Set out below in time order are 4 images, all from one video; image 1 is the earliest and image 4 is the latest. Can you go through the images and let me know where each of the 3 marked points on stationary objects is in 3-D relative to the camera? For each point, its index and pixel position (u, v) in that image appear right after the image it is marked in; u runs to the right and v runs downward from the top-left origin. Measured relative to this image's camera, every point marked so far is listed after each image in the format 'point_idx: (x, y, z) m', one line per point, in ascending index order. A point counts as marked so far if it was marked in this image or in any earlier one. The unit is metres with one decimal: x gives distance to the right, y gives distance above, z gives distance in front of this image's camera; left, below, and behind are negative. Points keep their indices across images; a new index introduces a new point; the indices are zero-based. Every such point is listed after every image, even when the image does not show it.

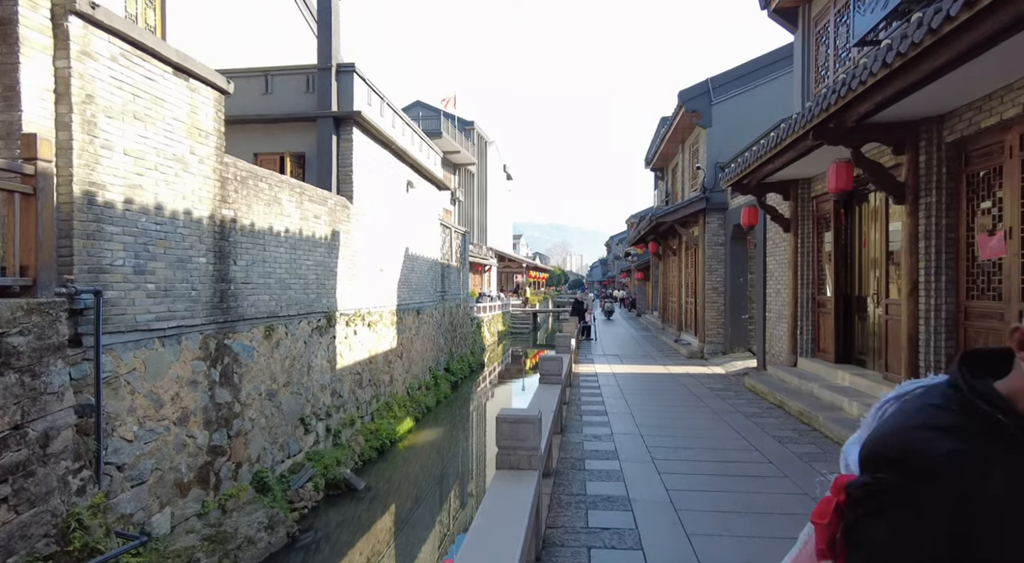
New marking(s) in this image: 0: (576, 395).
0: (+0.8, -1.4, +7.4) m
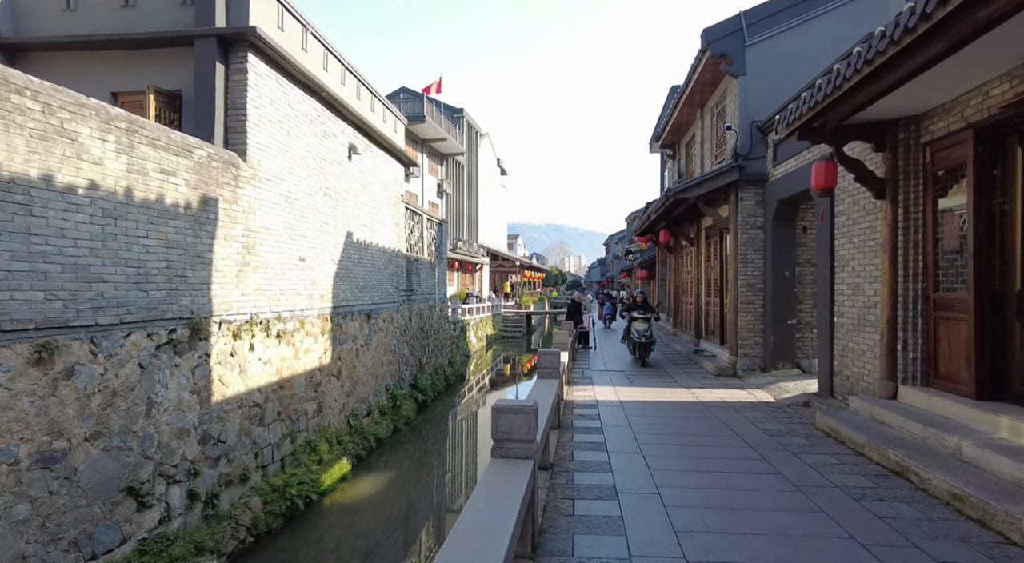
0: (+0.4, -1.4, +4.9) m
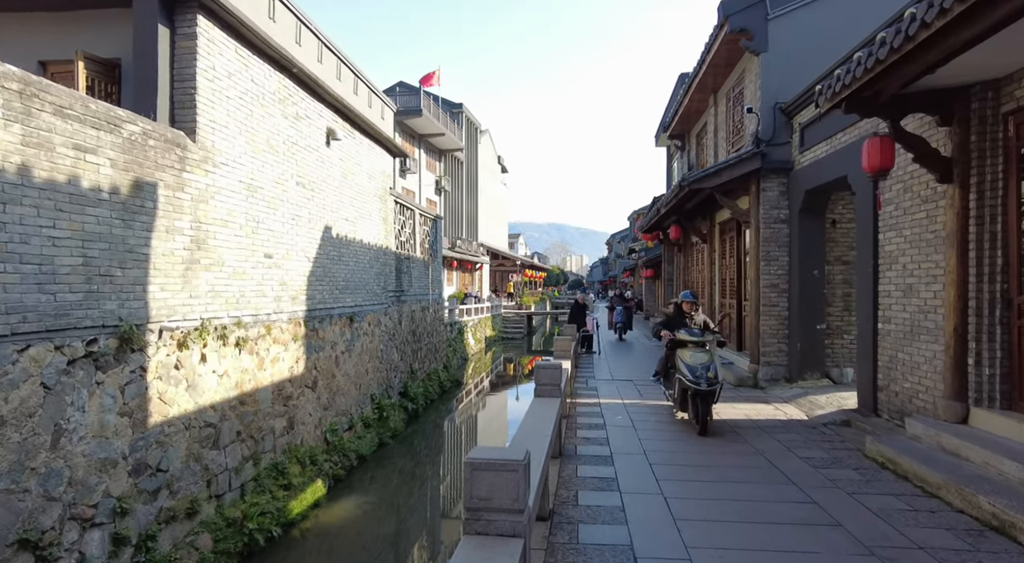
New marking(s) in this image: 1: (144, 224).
0: (+0.4, -1.4, +4.0) m
1: (-2.8, +0.4, +4.5) m
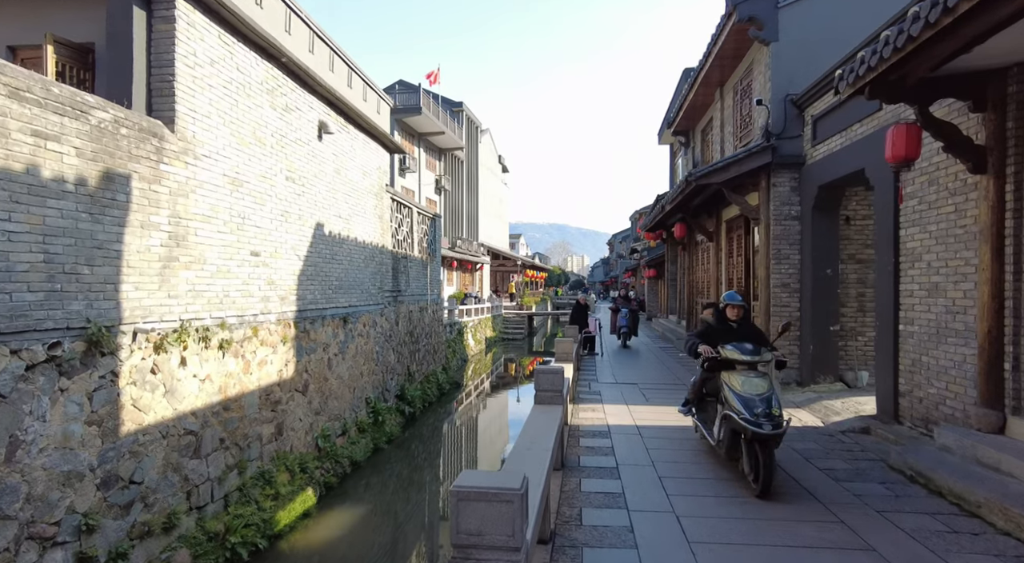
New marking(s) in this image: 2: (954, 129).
0: (+0.4, -1.3, +3.7) m
1: (-2.8, +0.5, +4.2) m
2: (+3.0, +1.0, +4.0) m
